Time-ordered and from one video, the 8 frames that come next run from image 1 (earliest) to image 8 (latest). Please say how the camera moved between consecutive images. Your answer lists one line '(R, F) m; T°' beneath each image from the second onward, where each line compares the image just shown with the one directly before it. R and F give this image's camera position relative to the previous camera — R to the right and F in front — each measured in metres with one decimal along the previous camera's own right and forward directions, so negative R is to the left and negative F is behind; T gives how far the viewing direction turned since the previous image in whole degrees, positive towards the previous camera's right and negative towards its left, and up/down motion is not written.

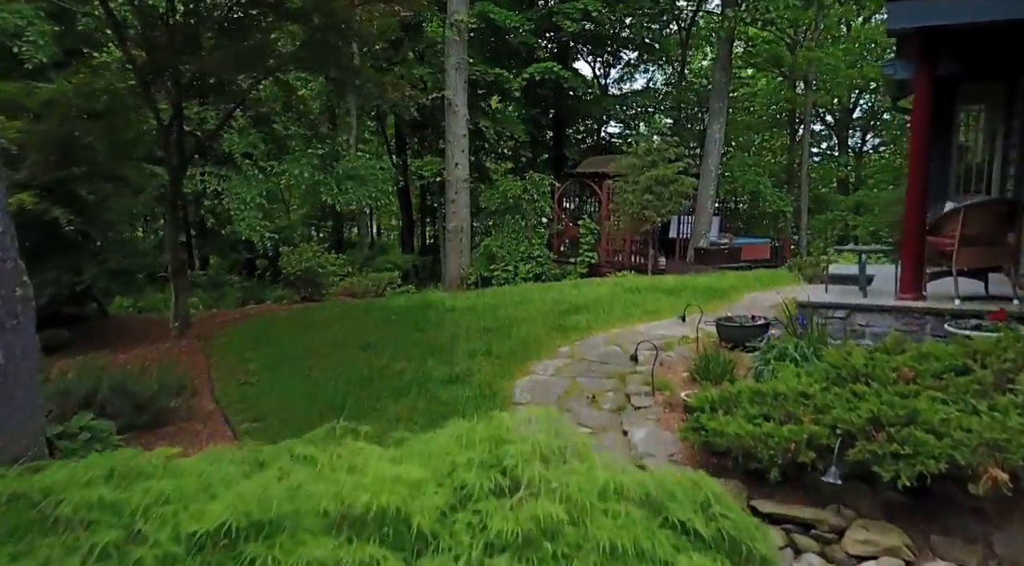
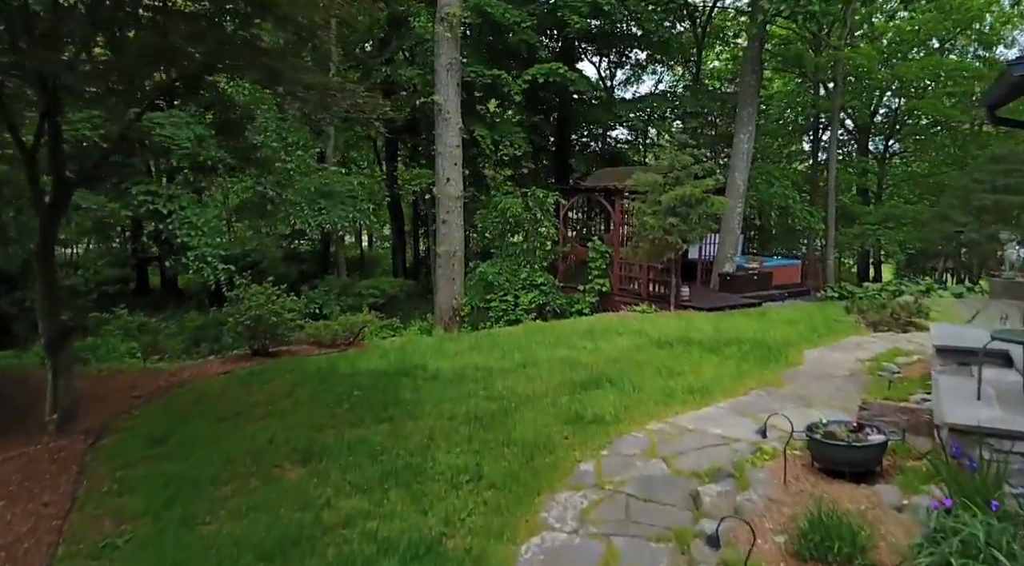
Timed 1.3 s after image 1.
(0.0, +1.8) m; 0°
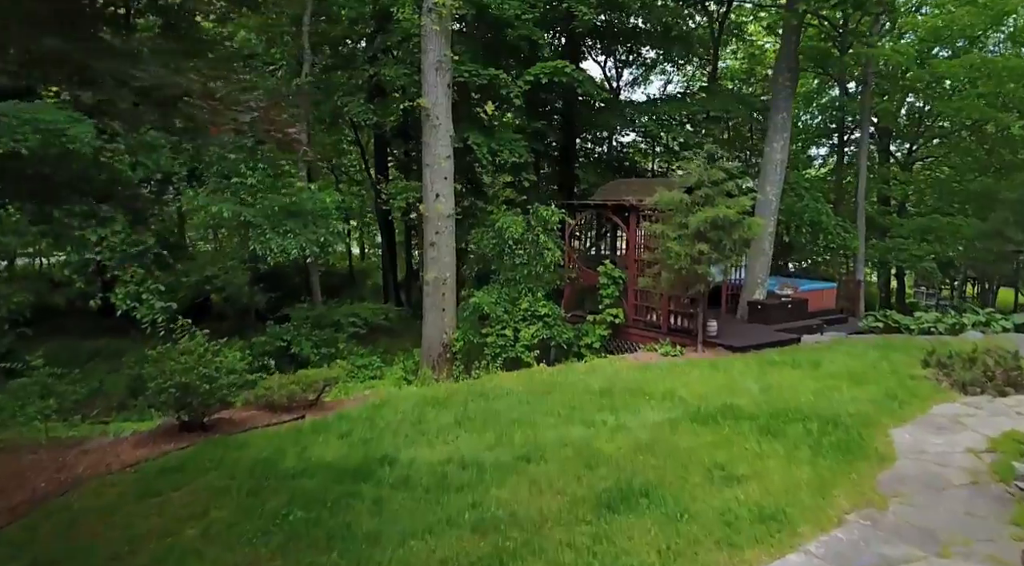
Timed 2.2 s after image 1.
(0.0, +1.6) m; 0°
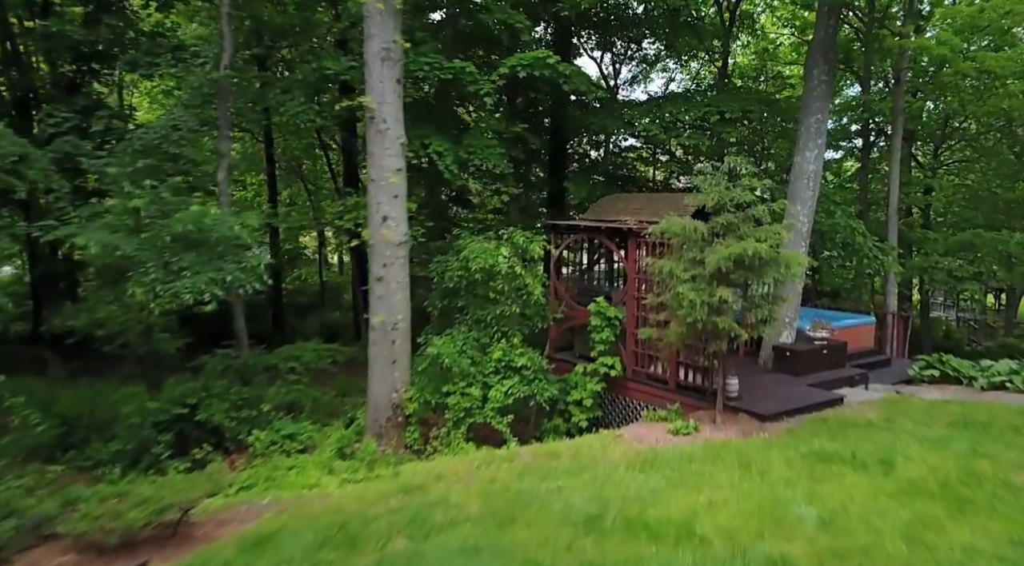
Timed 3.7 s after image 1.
(+0.4, +2.2) m; 0°
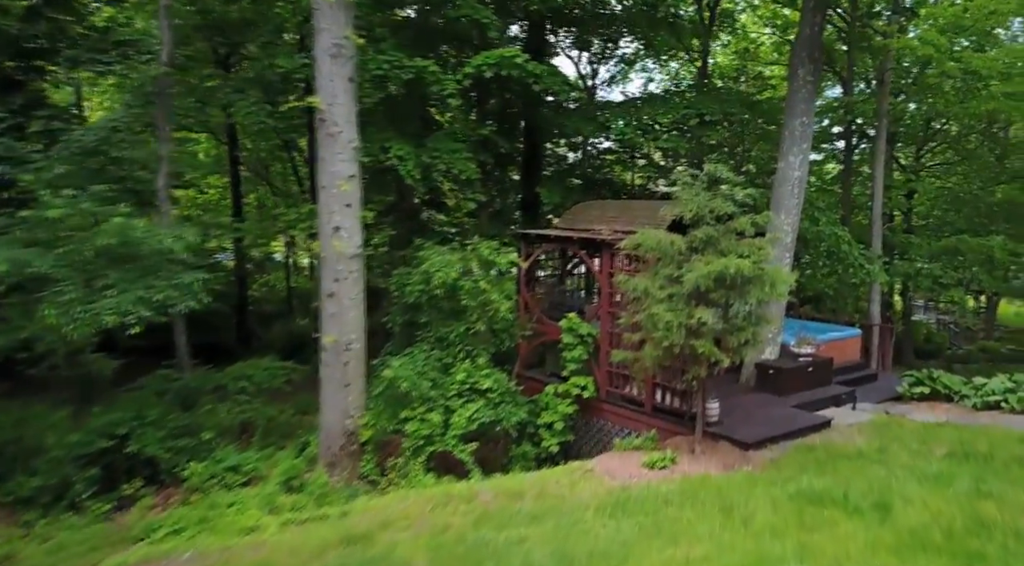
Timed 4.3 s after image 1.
(+0.2, +0.6) m; +1°
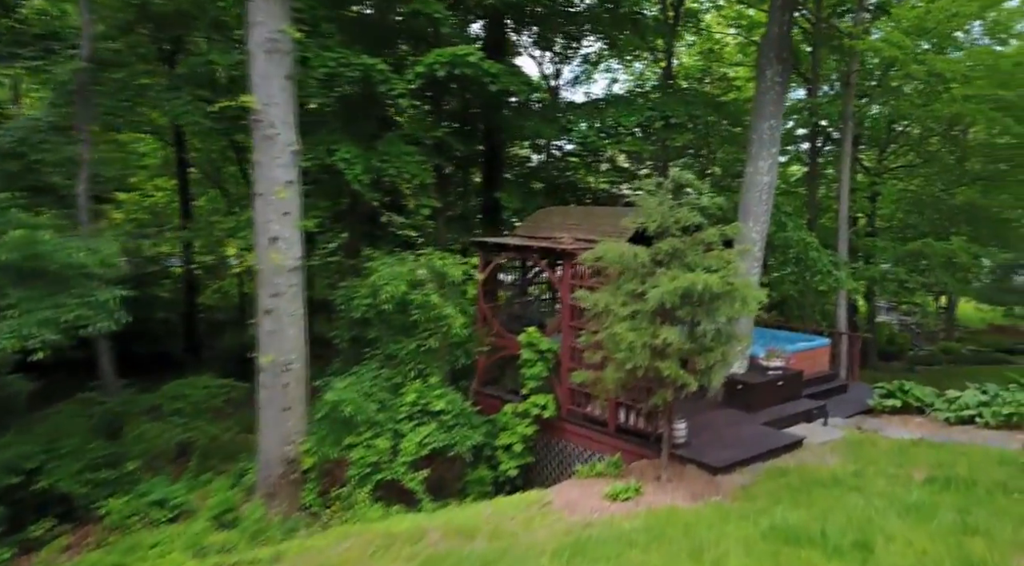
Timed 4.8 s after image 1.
(+0.2, +0.5) m; +3°
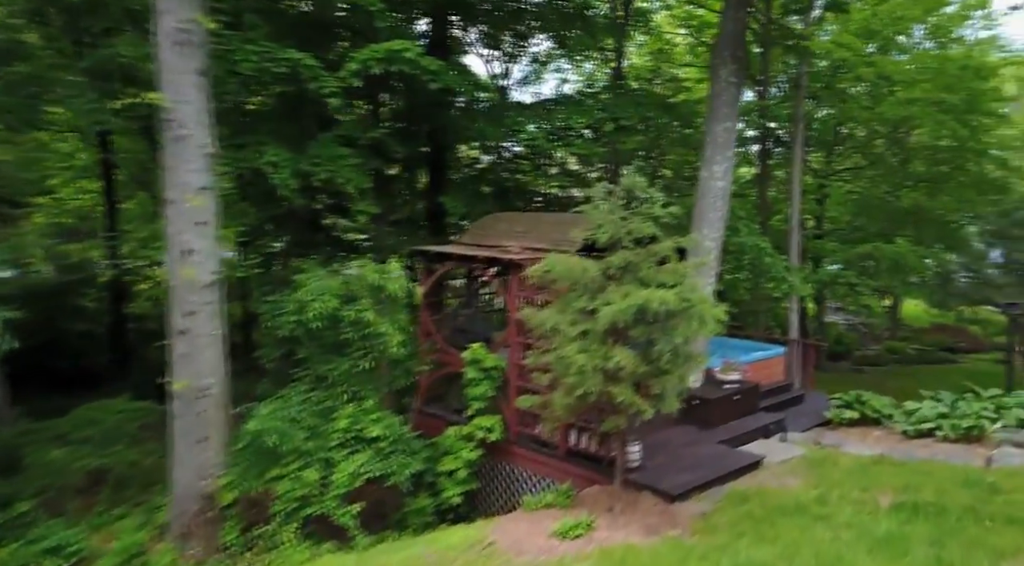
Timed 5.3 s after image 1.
(+0.1, +0.5) m; +4°
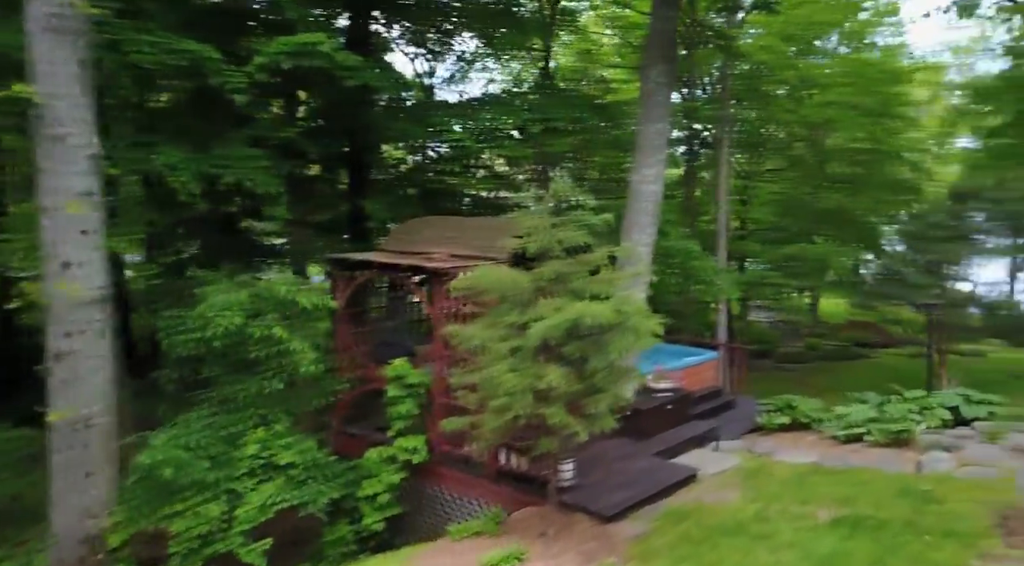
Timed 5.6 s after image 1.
(+0.1, +0.4) m; +6°
